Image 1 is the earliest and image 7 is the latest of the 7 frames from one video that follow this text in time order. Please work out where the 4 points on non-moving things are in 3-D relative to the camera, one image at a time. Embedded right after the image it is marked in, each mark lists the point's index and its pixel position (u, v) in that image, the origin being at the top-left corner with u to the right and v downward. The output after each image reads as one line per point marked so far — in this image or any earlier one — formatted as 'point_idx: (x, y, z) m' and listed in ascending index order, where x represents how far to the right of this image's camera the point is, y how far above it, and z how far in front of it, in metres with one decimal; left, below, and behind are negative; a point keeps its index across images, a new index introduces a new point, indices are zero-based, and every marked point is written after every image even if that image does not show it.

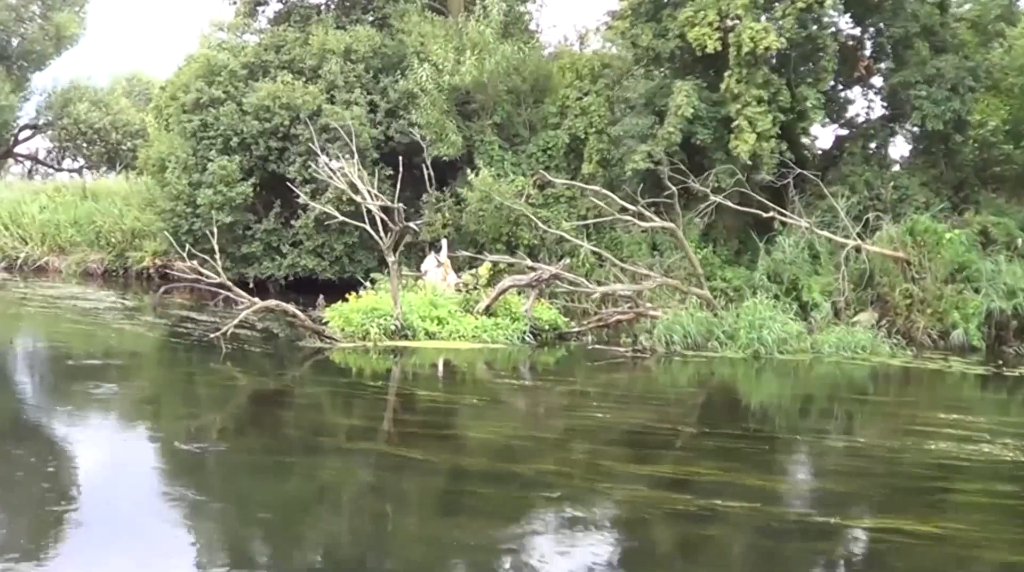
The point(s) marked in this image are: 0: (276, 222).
0: (-3.5, +1.0, +16.4) m
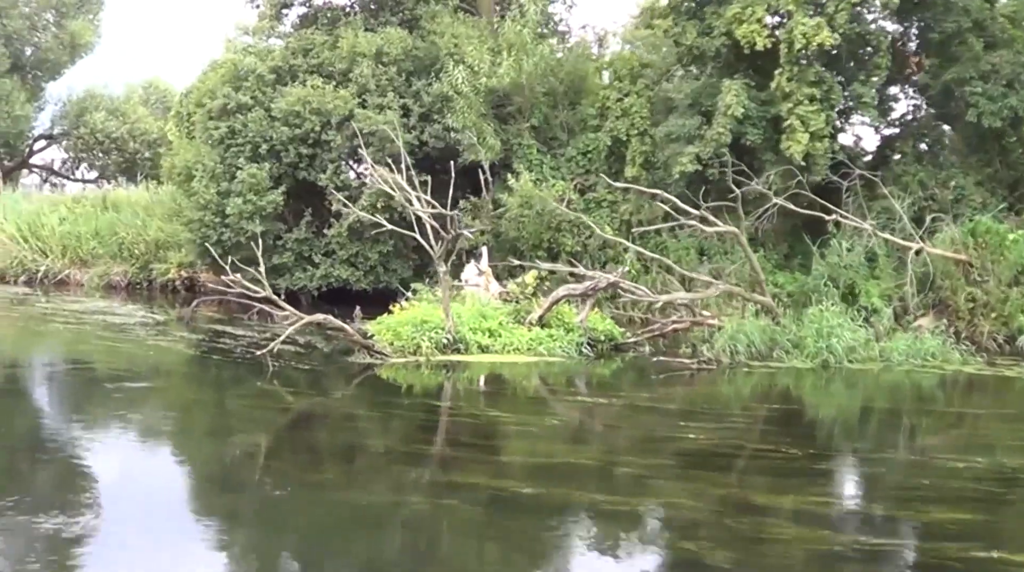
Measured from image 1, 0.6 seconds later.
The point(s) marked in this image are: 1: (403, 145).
0: (-2.9, +0.8, +15.9) m
1: (-1.2, +2.2, +16.4) m
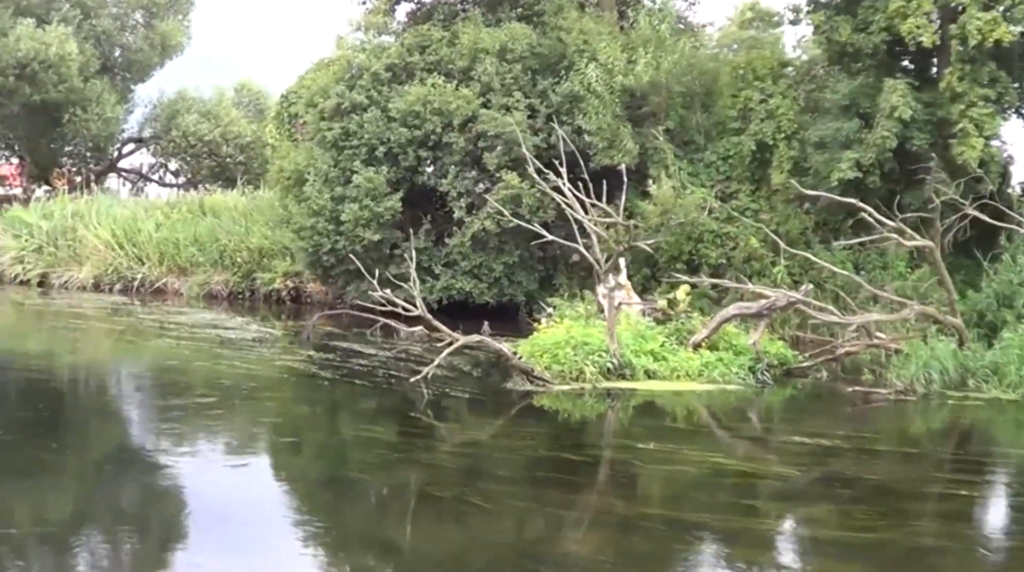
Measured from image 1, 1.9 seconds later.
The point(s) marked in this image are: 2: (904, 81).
0: (-1.1, +0.6, +14.8) m
1: (+0.6, +2.0, +15.2) m
2: (+4.8, +2.5, +13.5) m
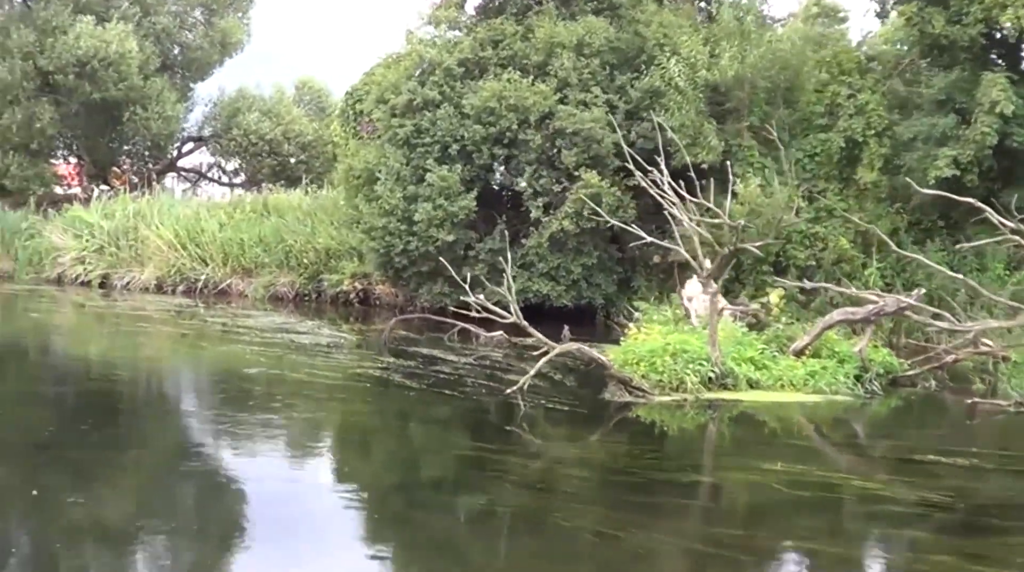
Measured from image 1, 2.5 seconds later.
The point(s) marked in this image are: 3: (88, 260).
0: (-0.1, +0.6, +14.3) m
1: (+1.6, +2.0, +14.7) m
2: (+5.7, +2.4, +12.8) m
3: (-6.7, +0.4, +17.6) m
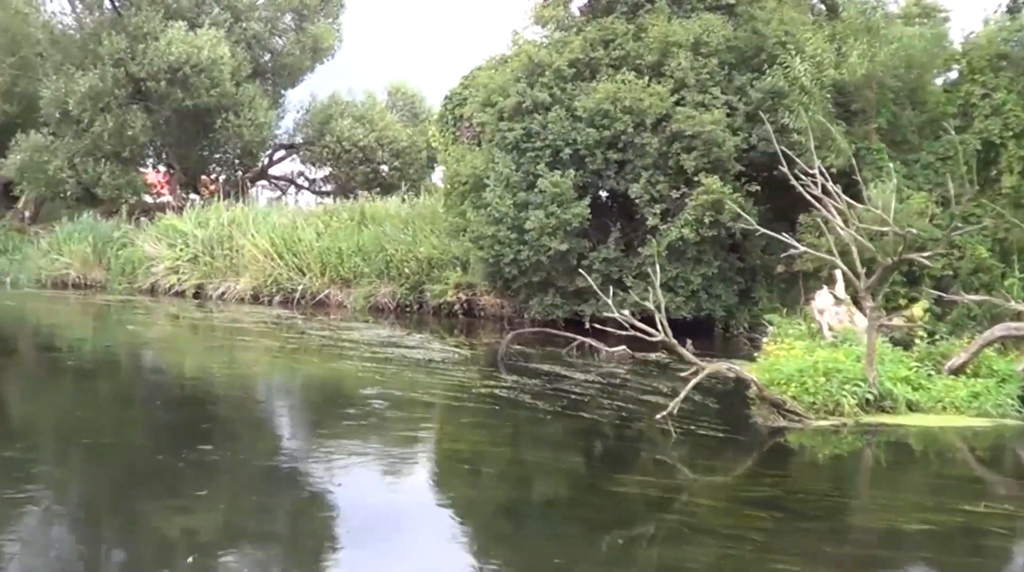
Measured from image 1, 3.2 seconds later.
0: (+1.3, +0.5, +13.6) m
1: (+3.1, +1.8, +13.9) m
2: (+7.1, +2.3, +11.8) m
3: (-5.1, +0.3, +17.2) m
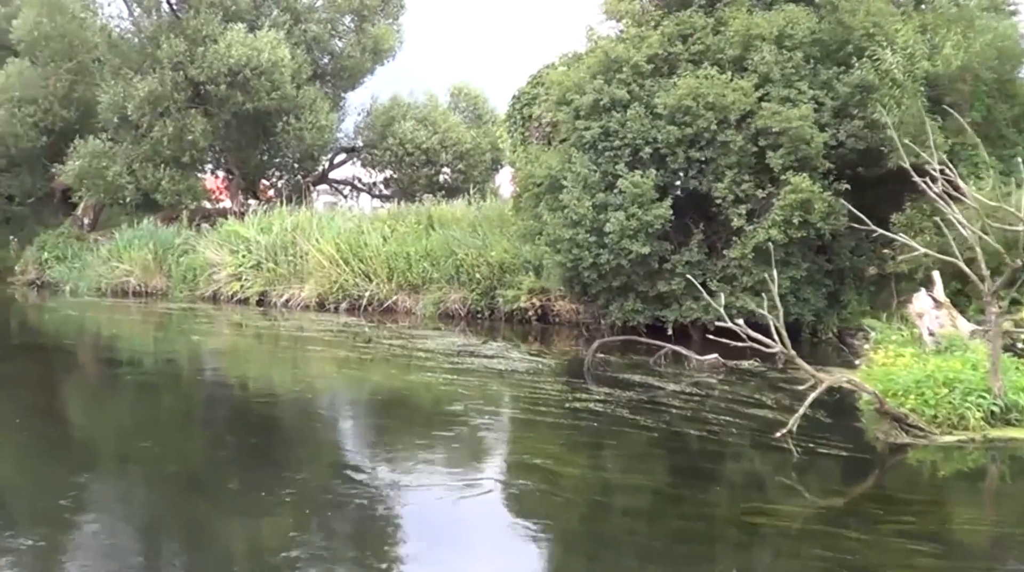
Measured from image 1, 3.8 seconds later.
0: (+2.2, +0.4, +13.0) m
1: (+4.0, +1.8, +13.2) m
2: (+7.9, +2.3, +11.0) m
3: (-4.0, +0.2, +16.9) m
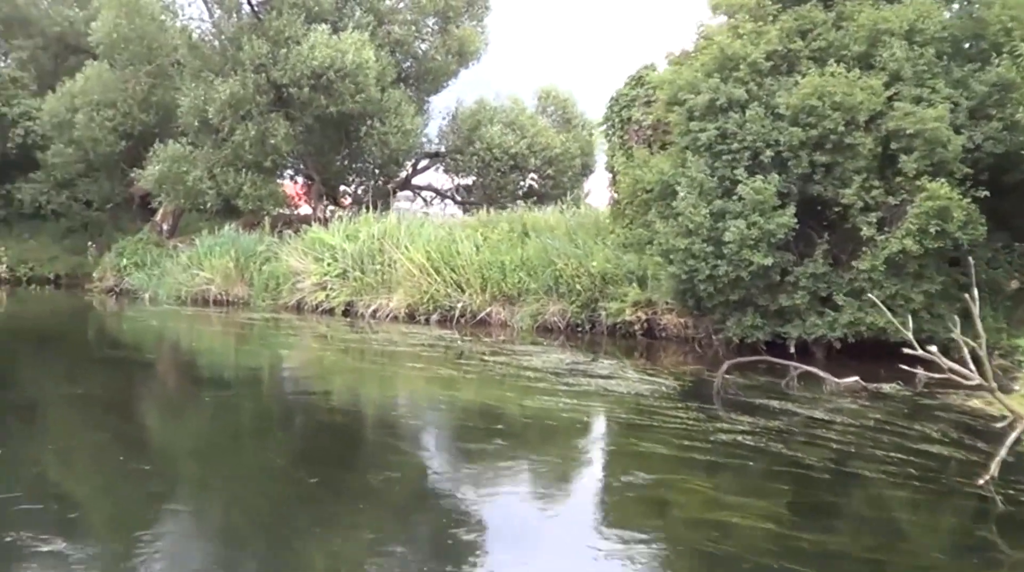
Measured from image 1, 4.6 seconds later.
0: (+3.4, +0.2, +12.0) m
1: (+5.2, +1.6, +12.2) m
2: (+9.0, +2.1, +9.8) m
3: (-2.6, 0.0, +16.2) m
